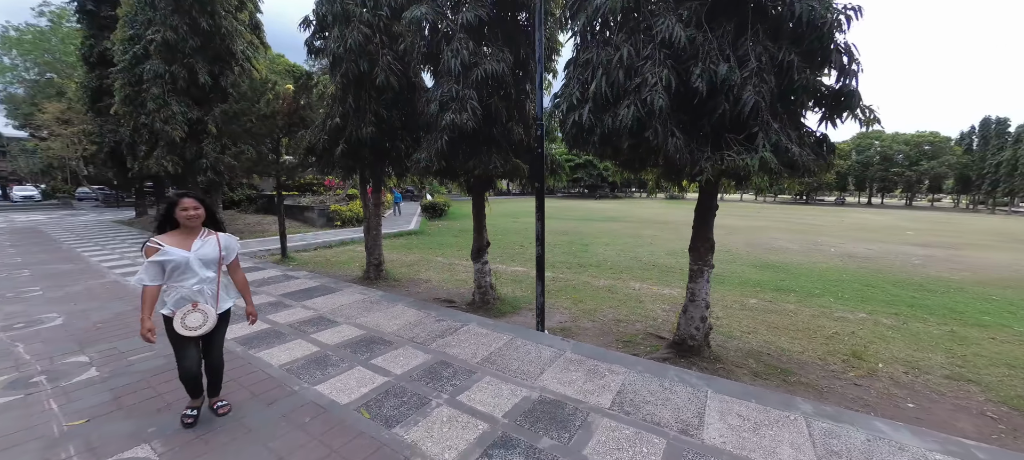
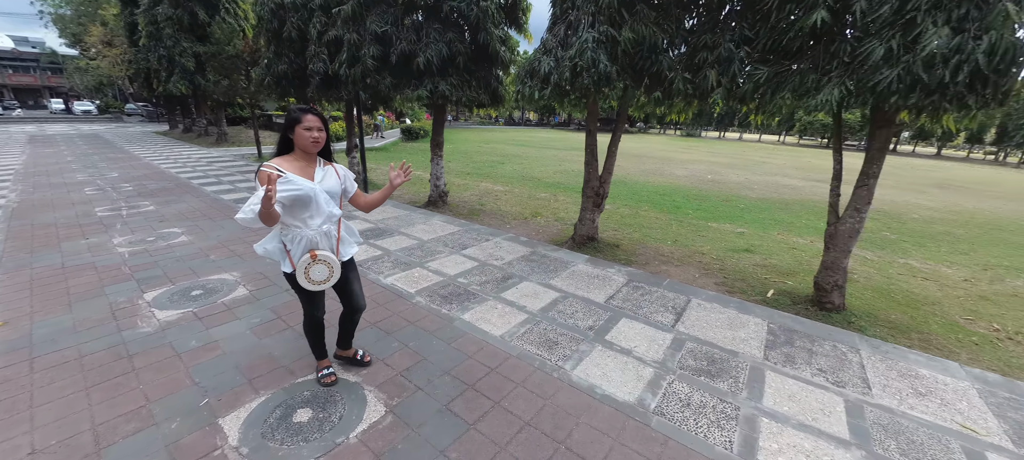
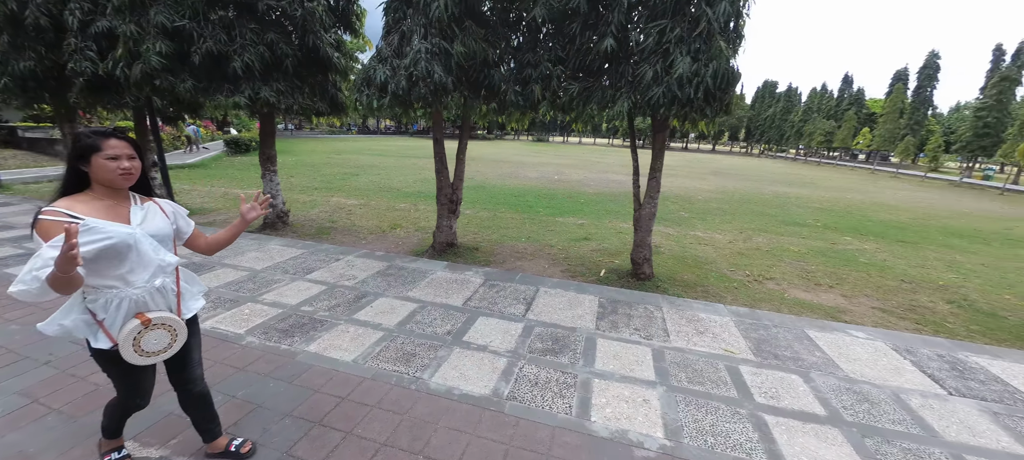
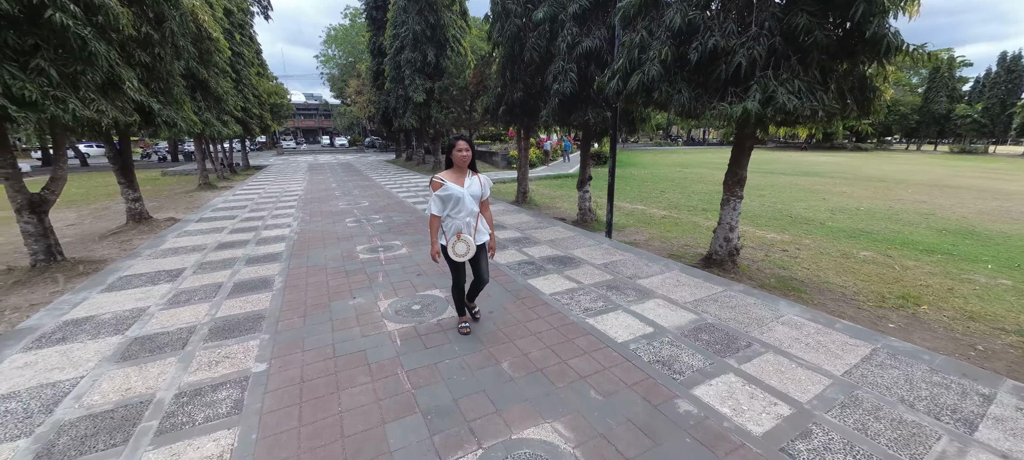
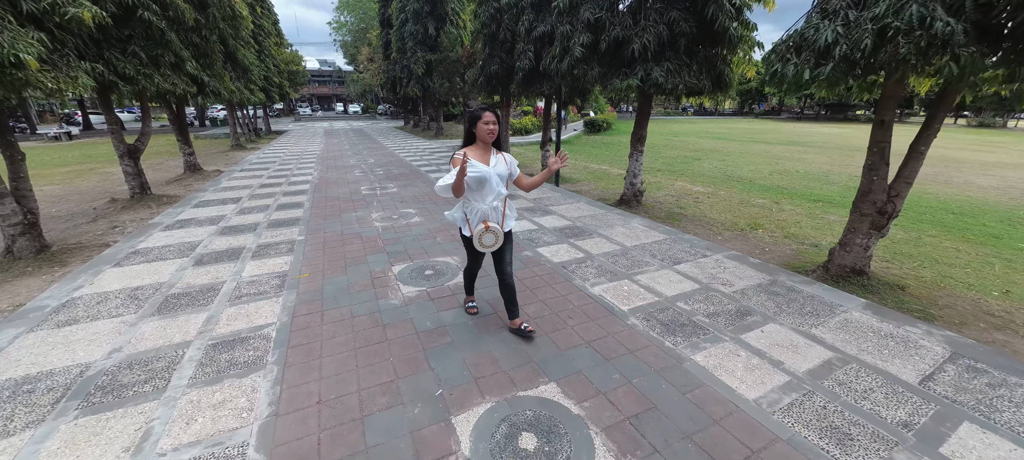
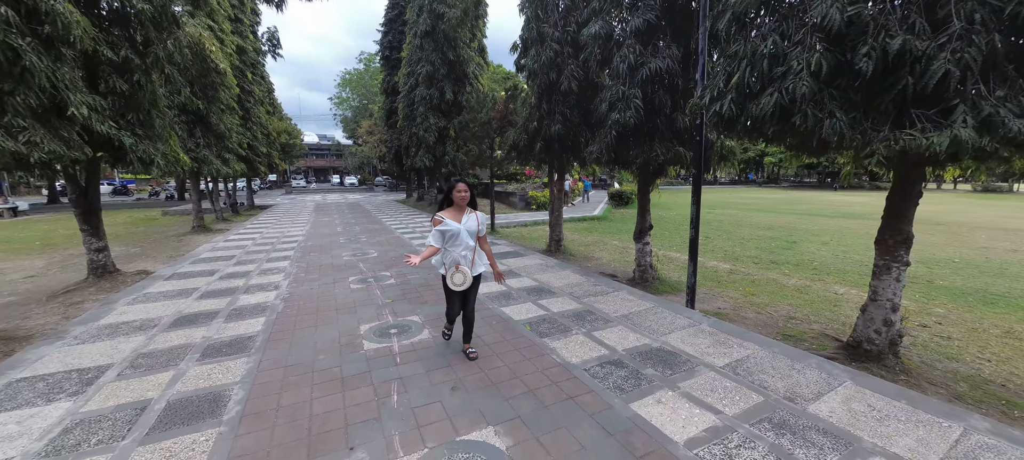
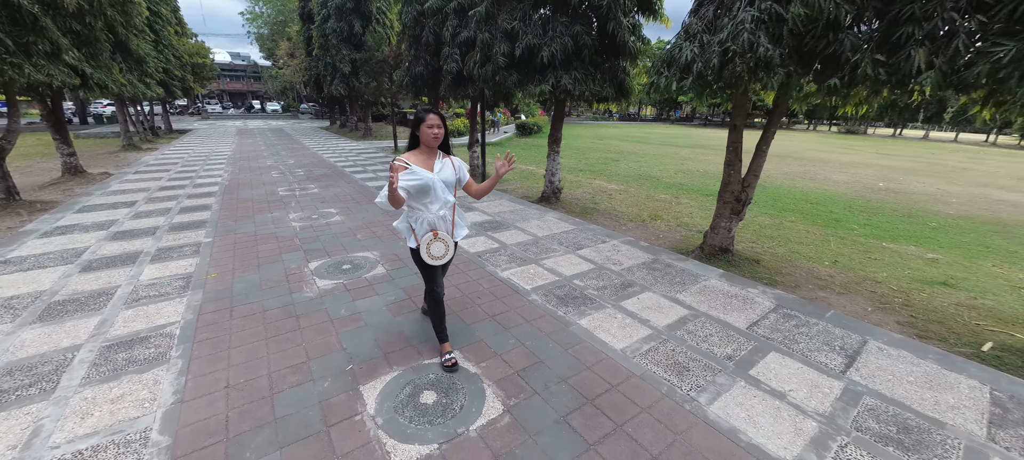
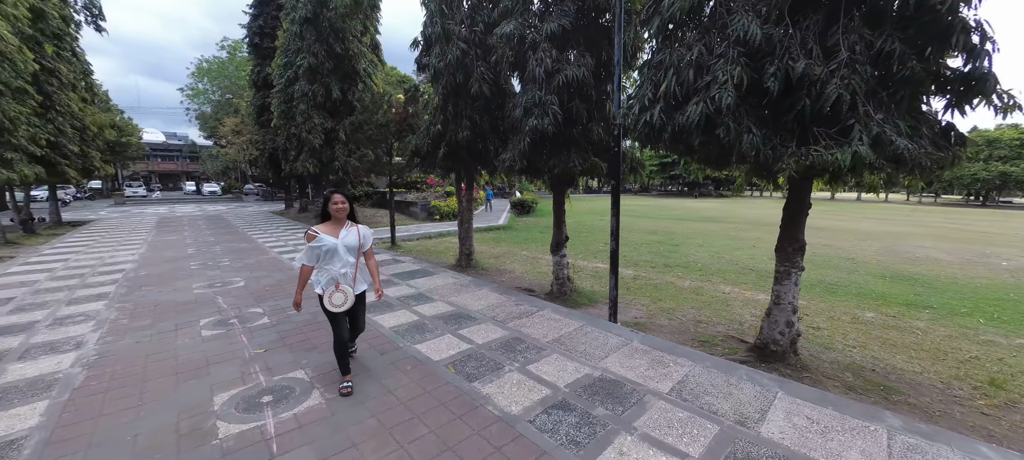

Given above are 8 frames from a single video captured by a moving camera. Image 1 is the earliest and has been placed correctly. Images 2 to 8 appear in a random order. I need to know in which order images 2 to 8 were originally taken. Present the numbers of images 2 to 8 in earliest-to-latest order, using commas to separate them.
8, 6, 4, 5, 7, 2, 3
